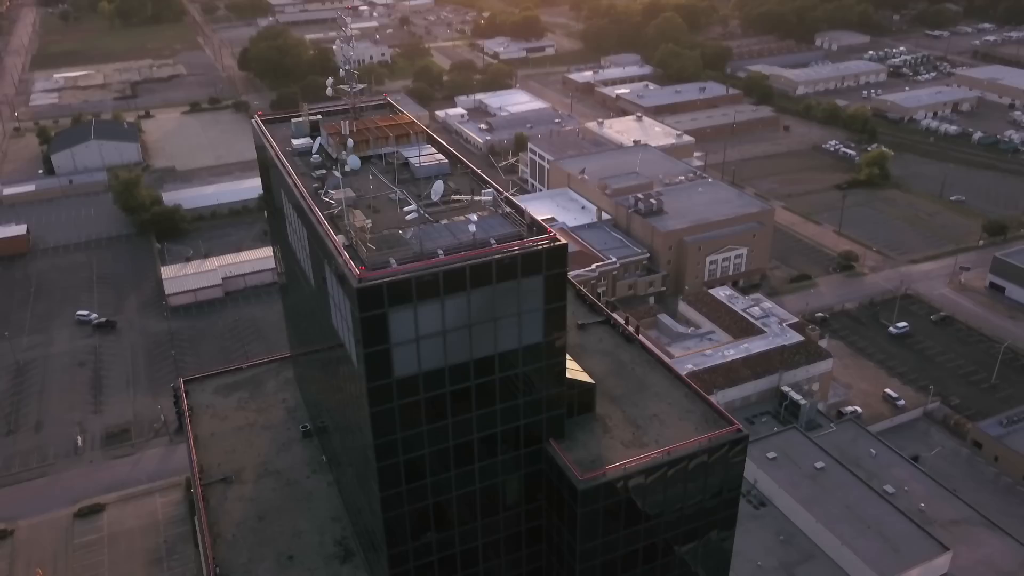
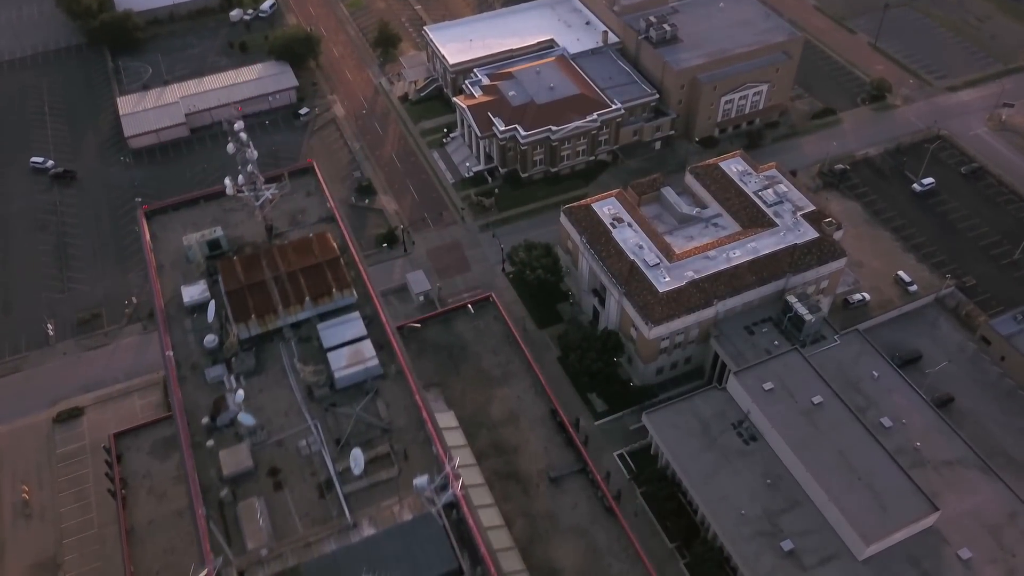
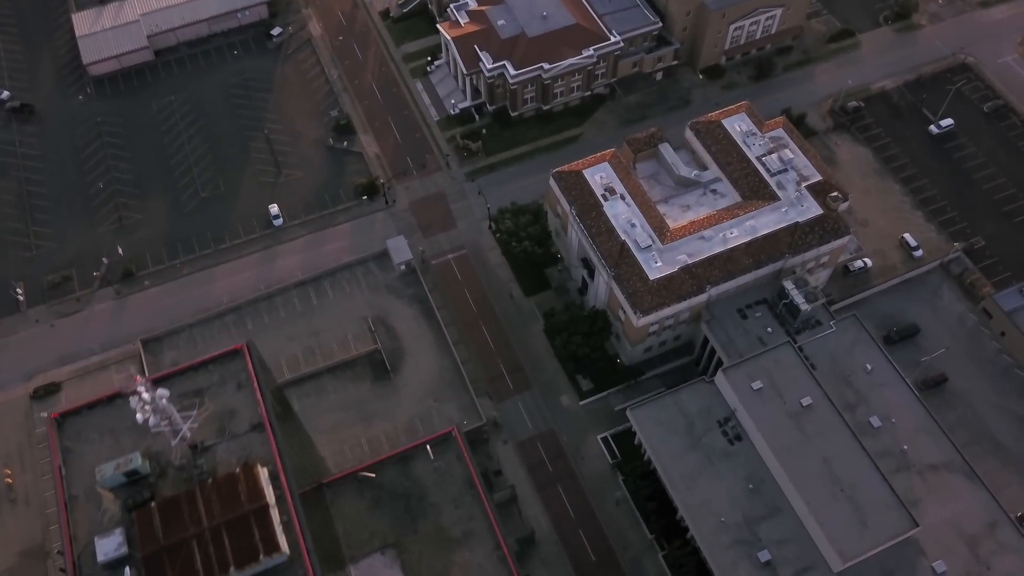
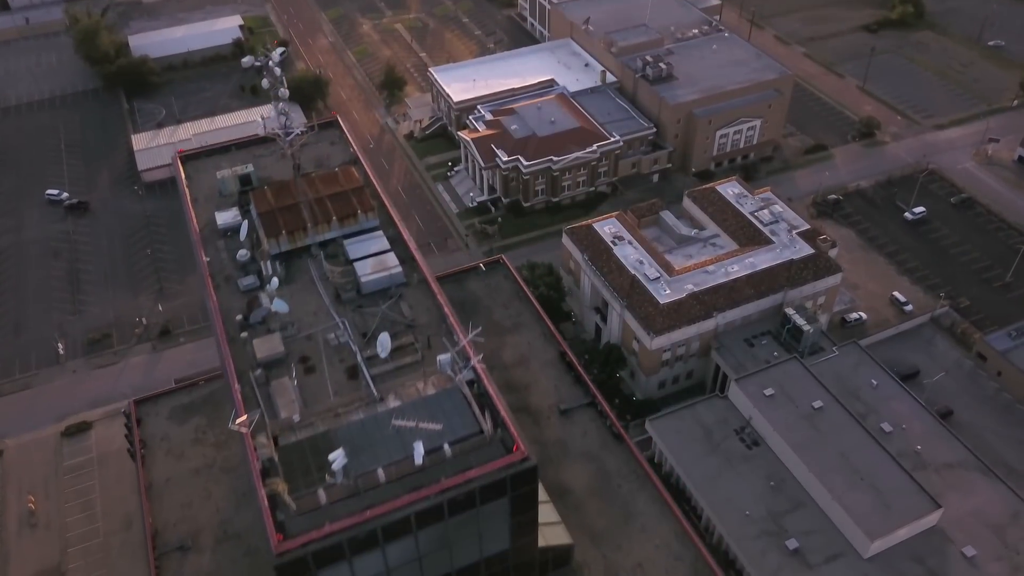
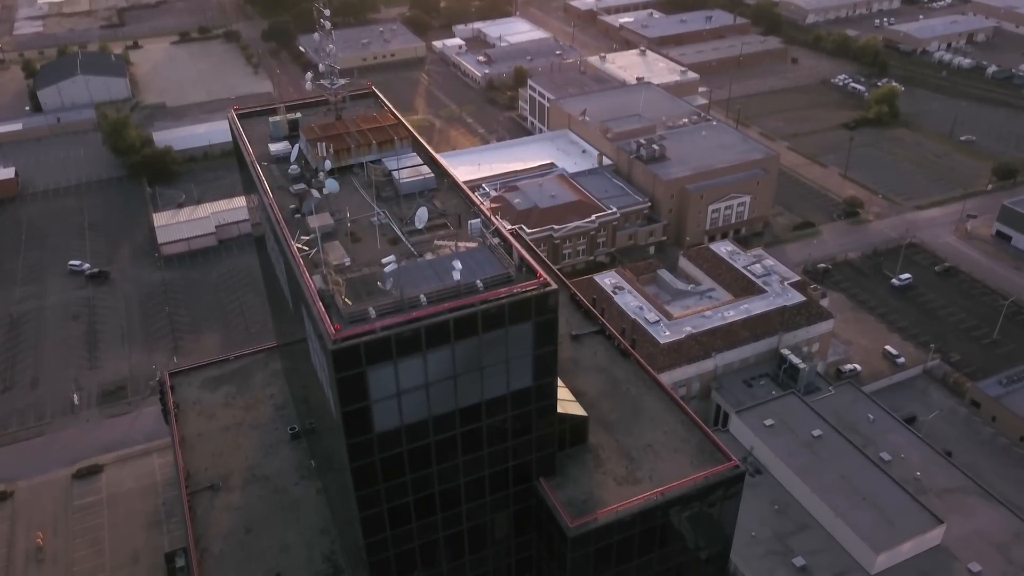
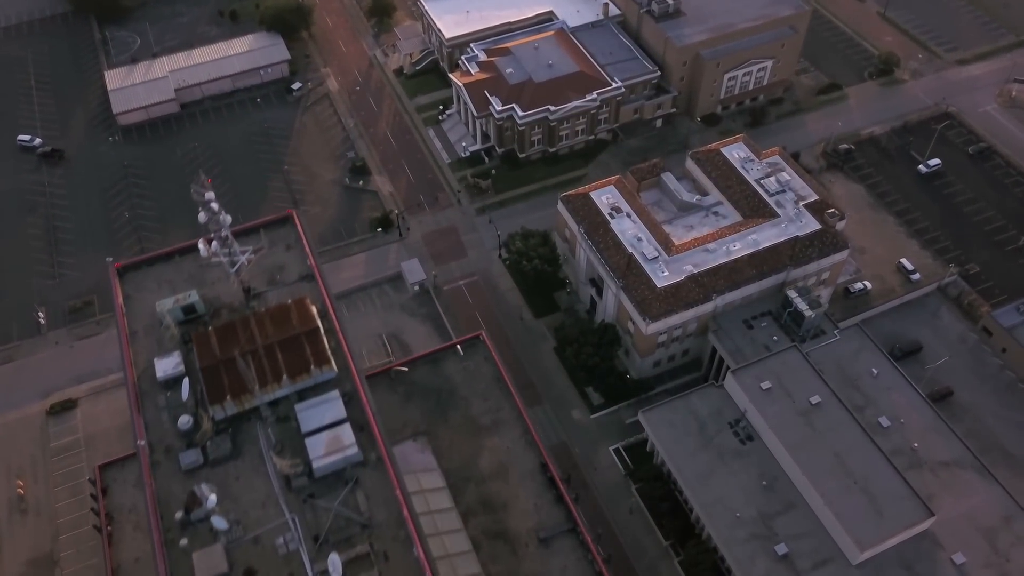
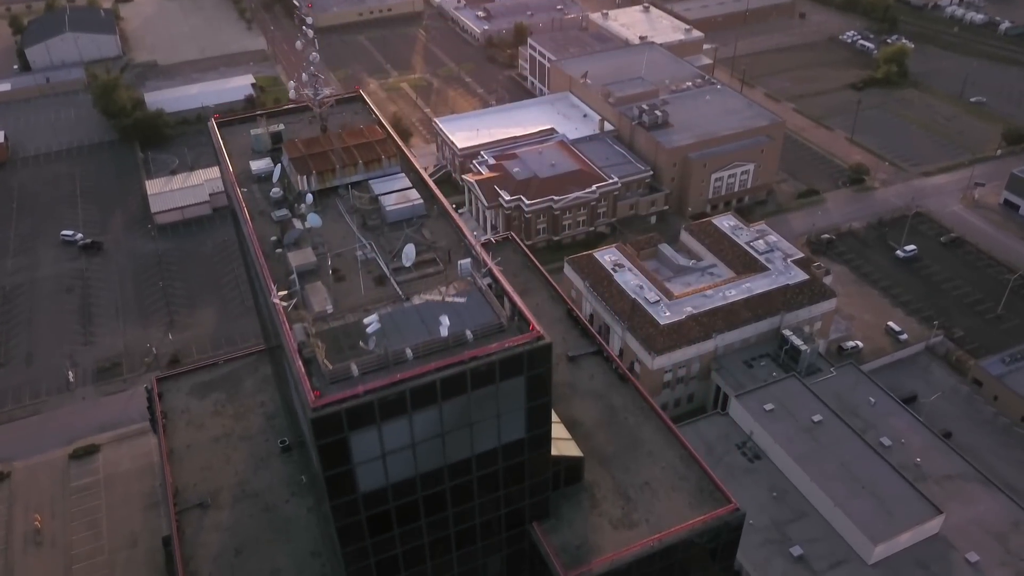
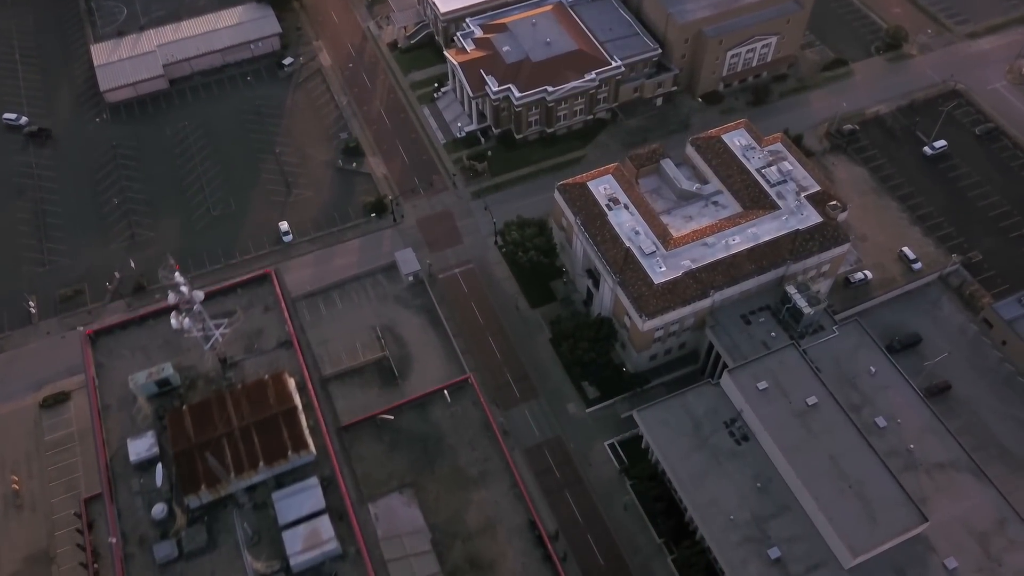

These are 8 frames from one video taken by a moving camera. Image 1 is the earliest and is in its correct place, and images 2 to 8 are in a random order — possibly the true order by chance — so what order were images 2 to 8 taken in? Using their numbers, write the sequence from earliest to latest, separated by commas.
5, 7, 4, 2, 6, 8, 3
